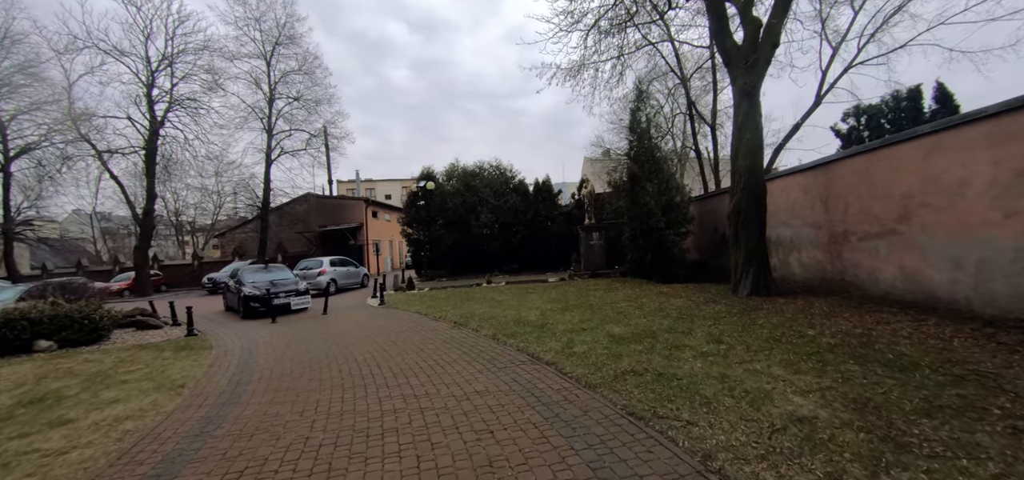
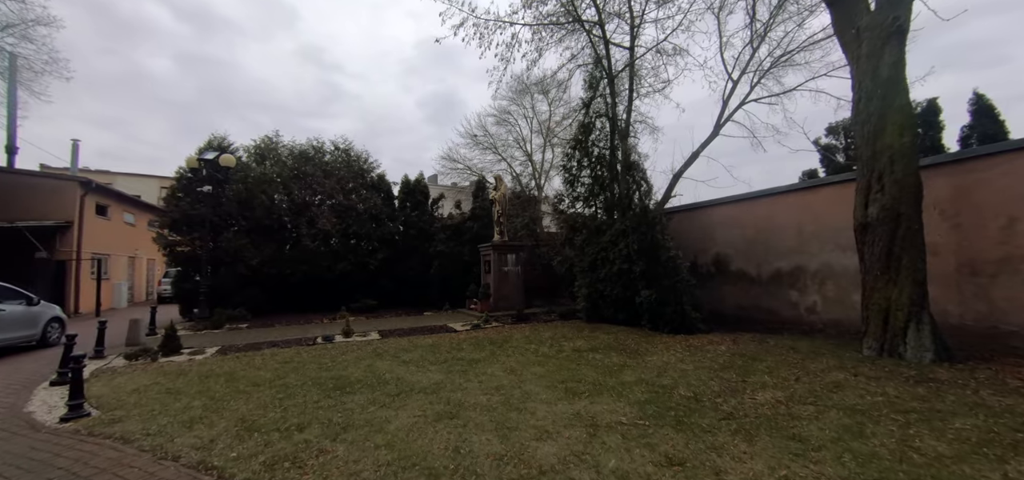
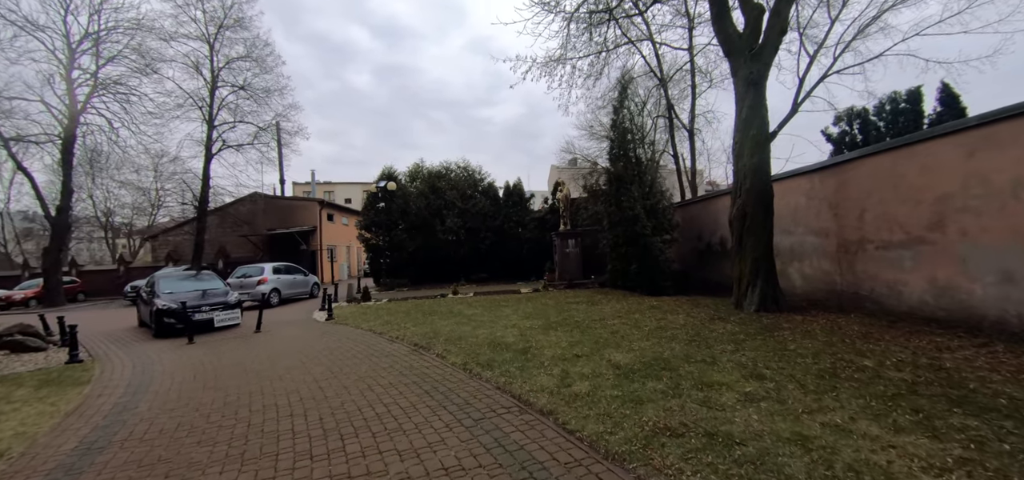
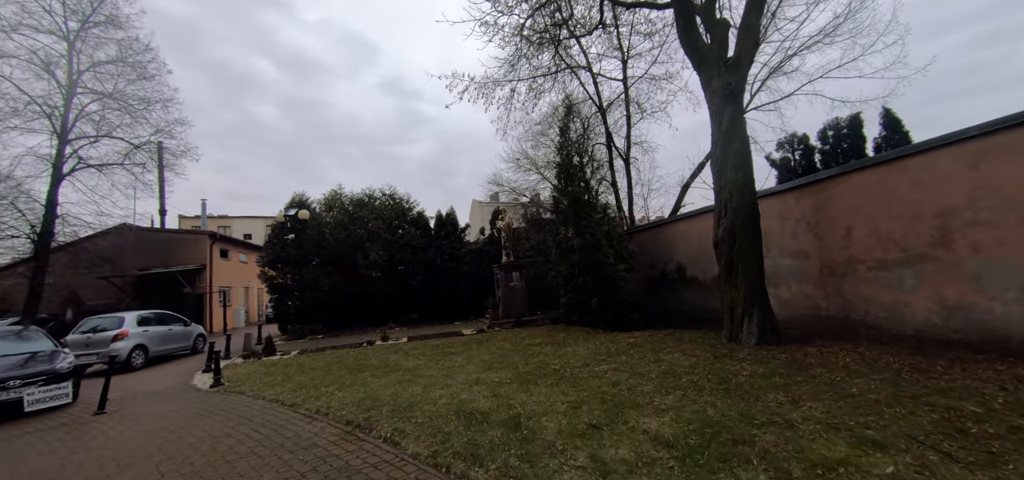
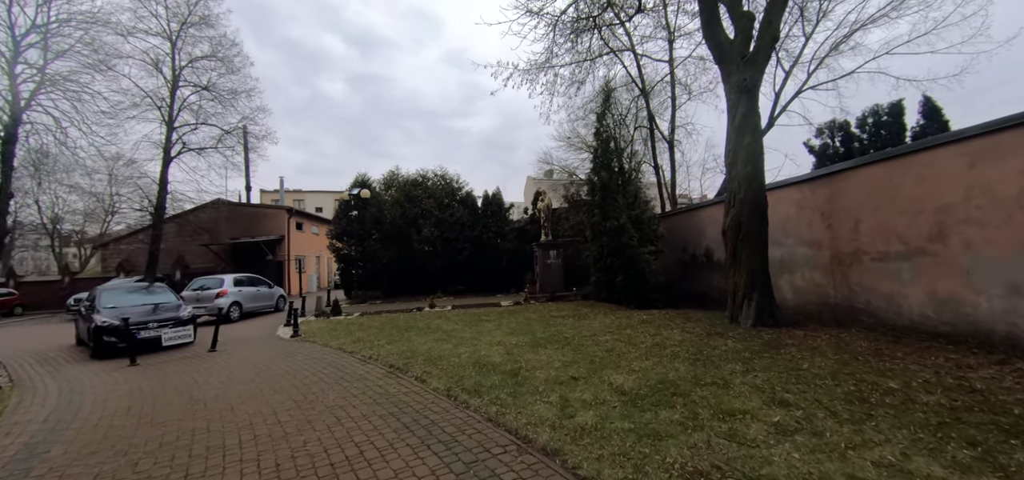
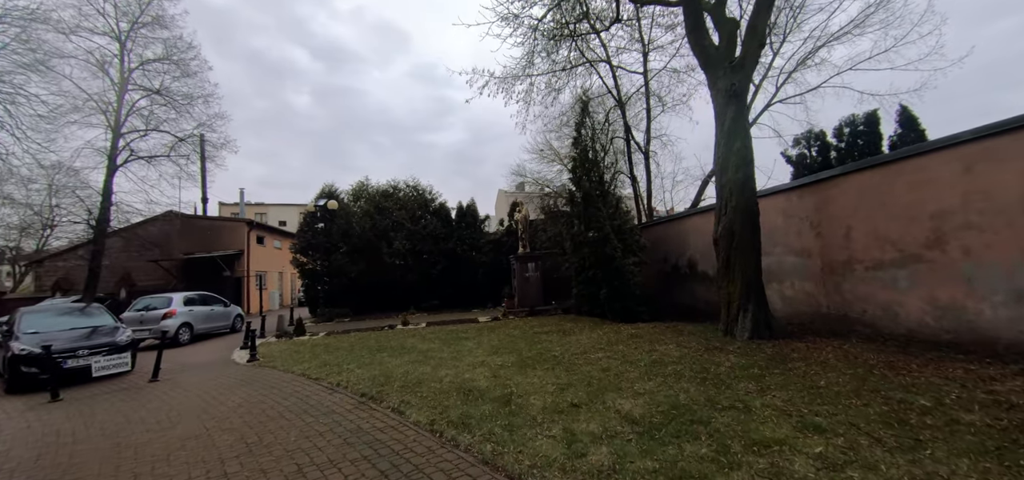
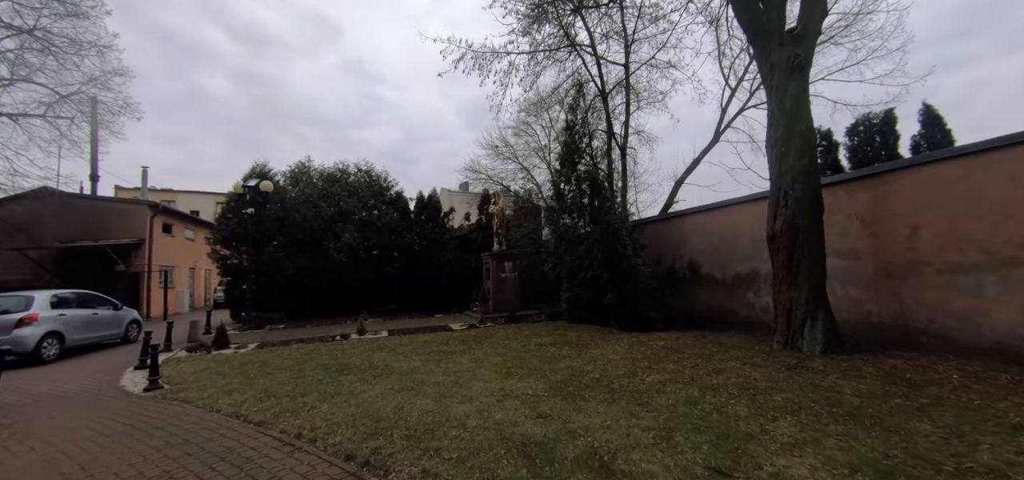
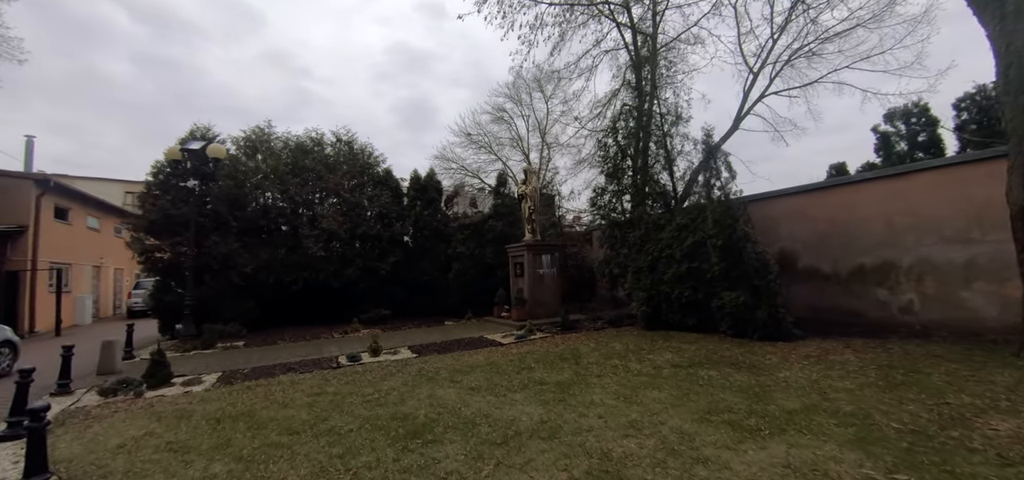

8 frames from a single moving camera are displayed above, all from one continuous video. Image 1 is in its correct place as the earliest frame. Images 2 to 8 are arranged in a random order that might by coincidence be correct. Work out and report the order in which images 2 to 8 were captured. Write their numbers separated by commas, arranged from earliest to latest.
3, 5, 6, 4, 7, 2, 8
